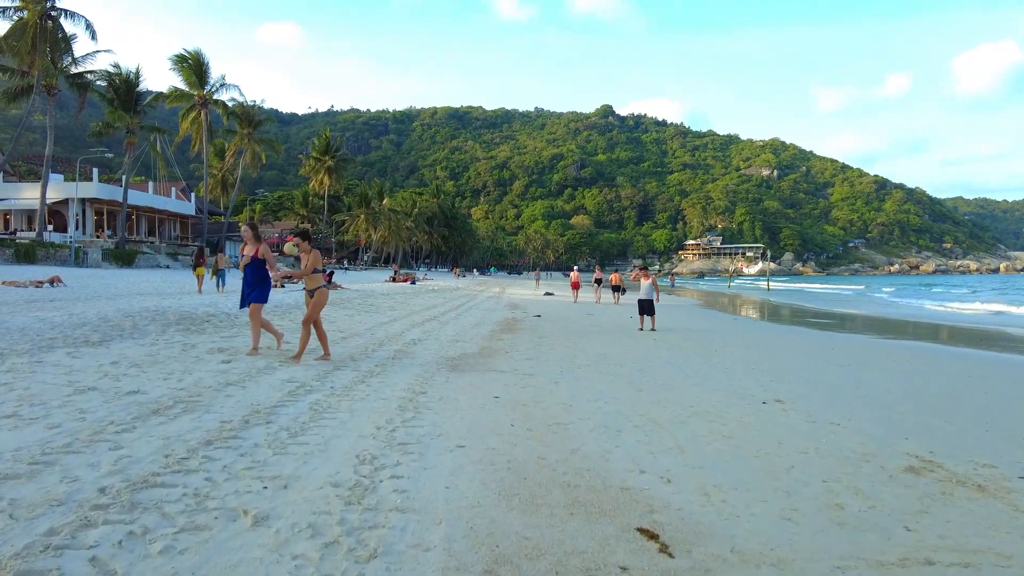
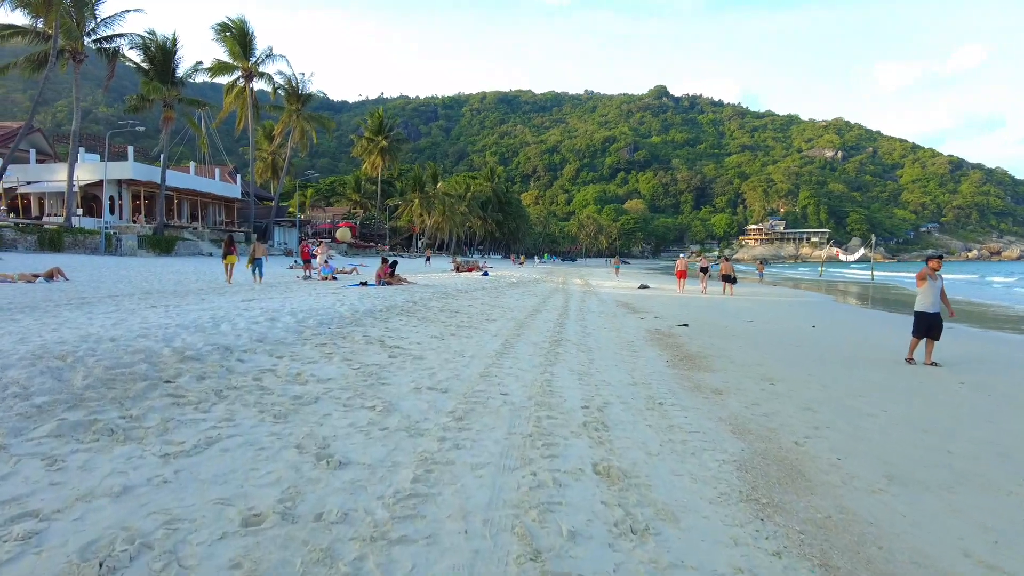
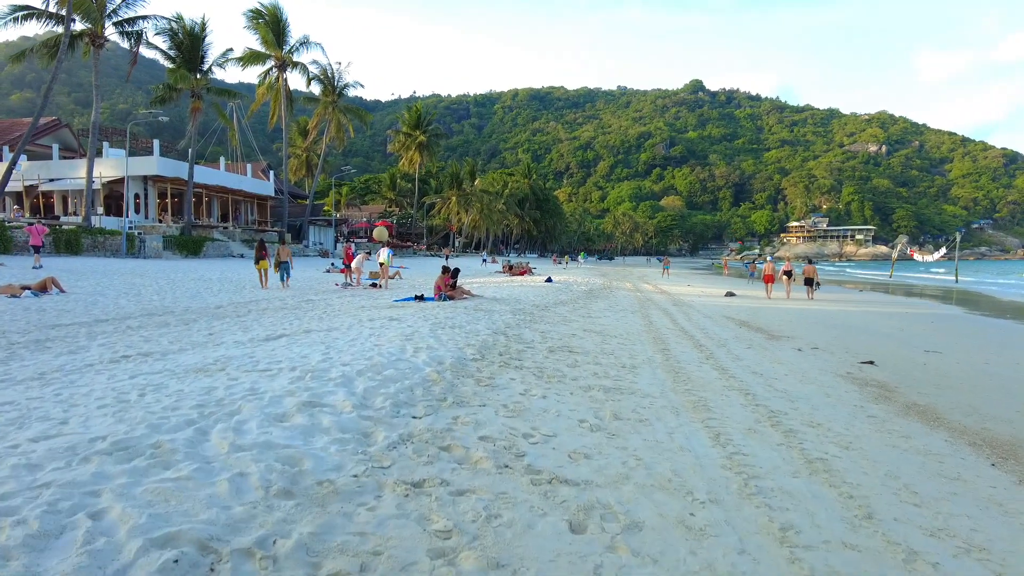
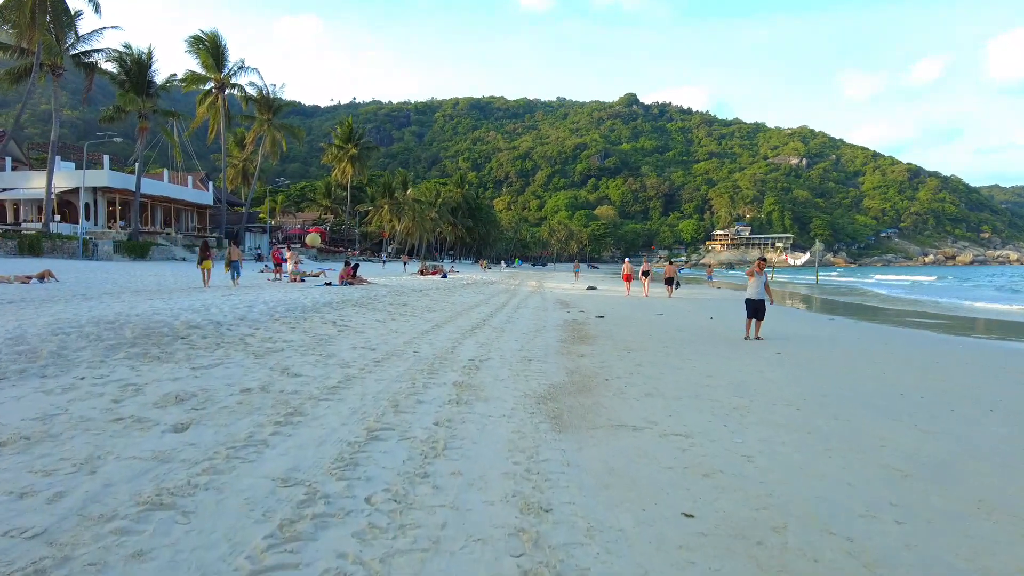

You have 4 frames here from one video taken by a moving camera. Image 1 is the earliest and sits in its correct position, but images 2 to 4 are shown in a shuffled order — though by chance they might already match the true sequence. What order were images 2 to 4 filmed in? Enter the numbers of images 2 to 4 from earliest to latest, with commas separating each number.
4, 2, 3
